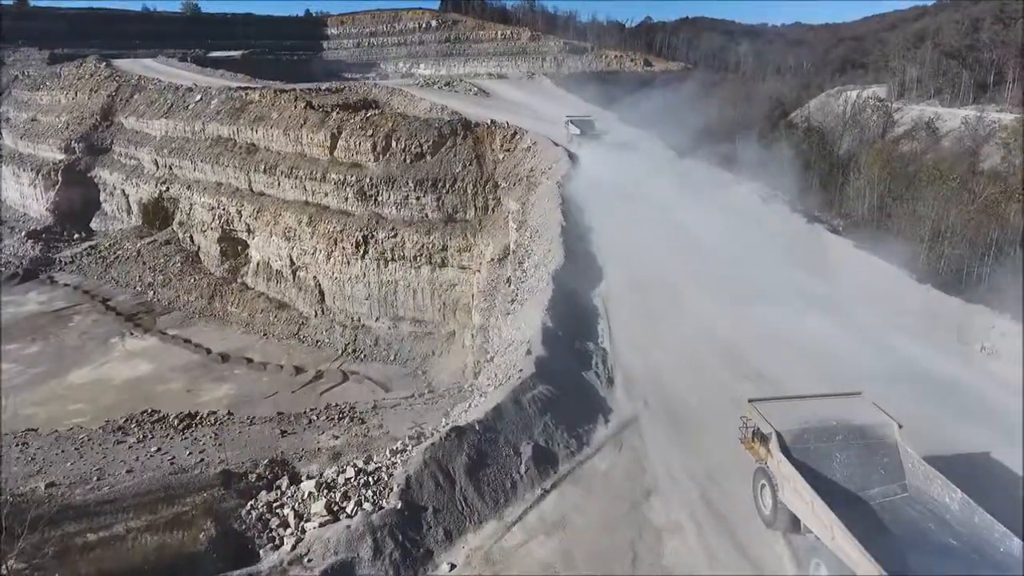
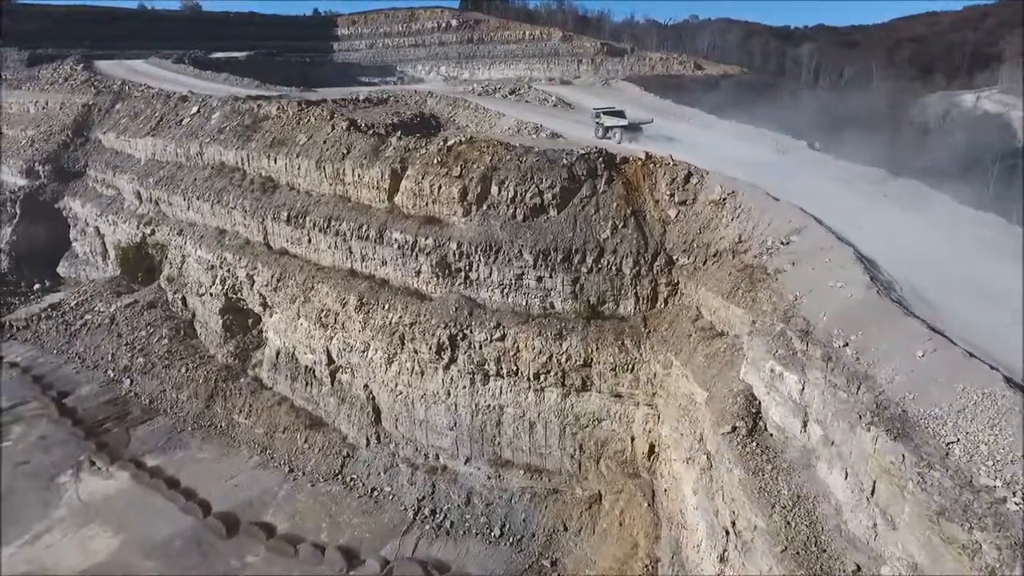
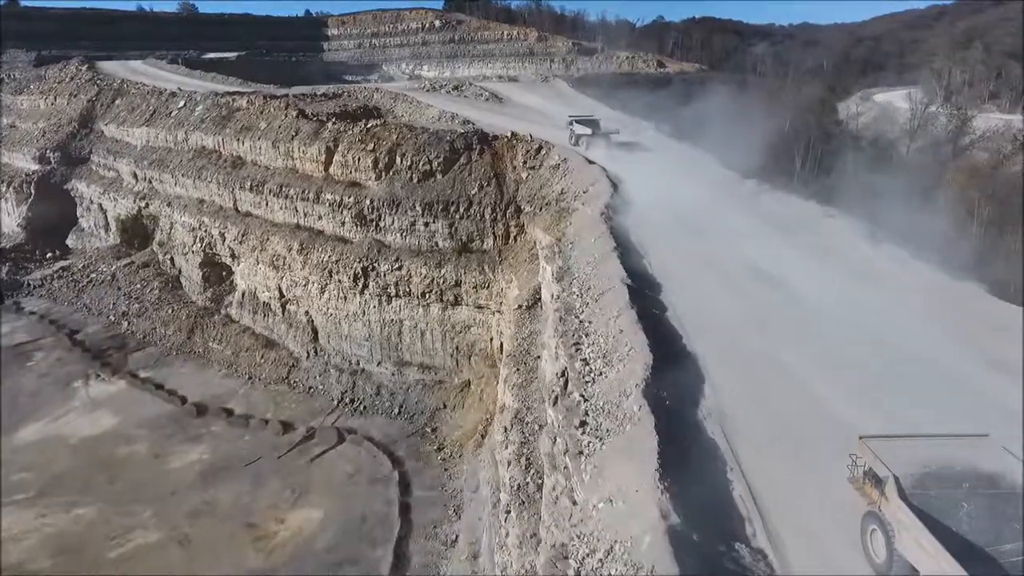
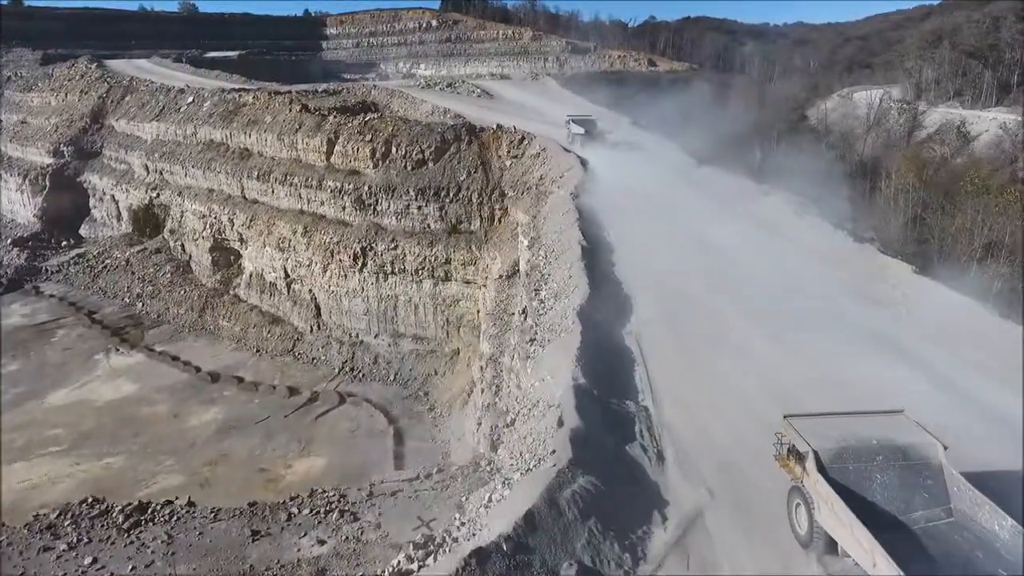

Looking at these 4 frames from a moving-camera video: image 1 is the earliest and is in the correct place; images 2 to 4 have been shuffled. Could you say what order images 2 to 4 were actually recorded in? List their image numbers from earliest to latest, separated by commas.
4, 3, 2
